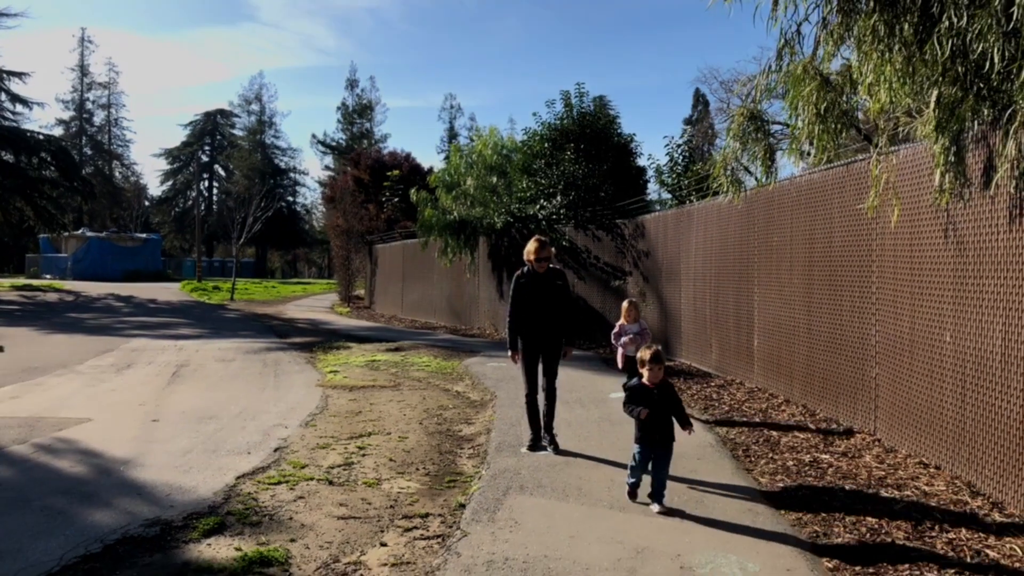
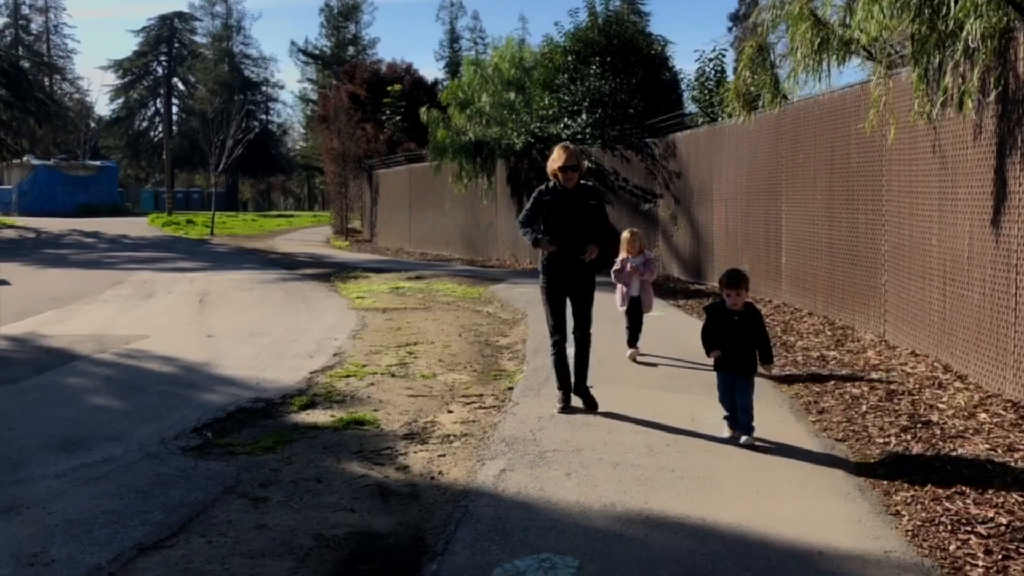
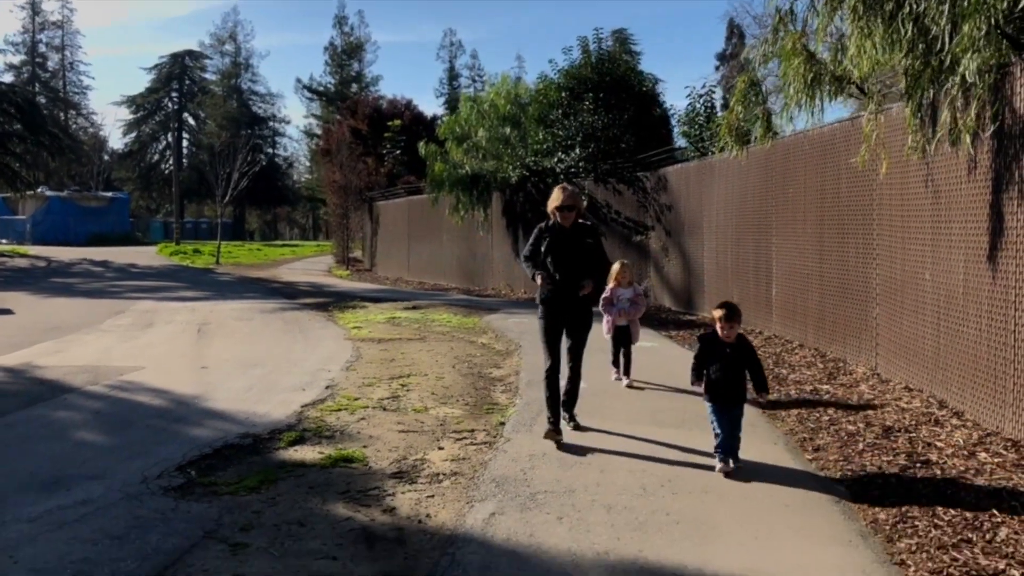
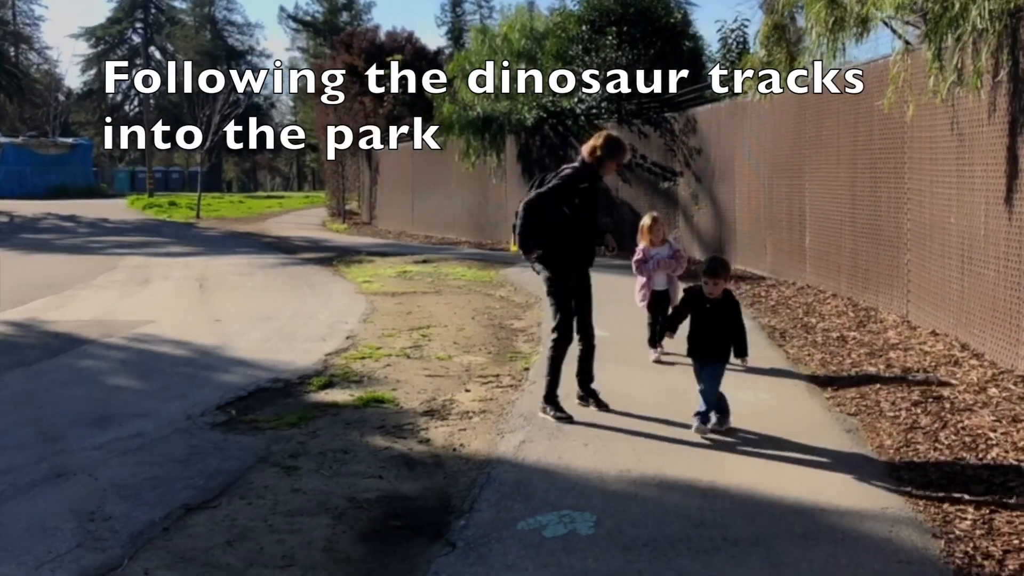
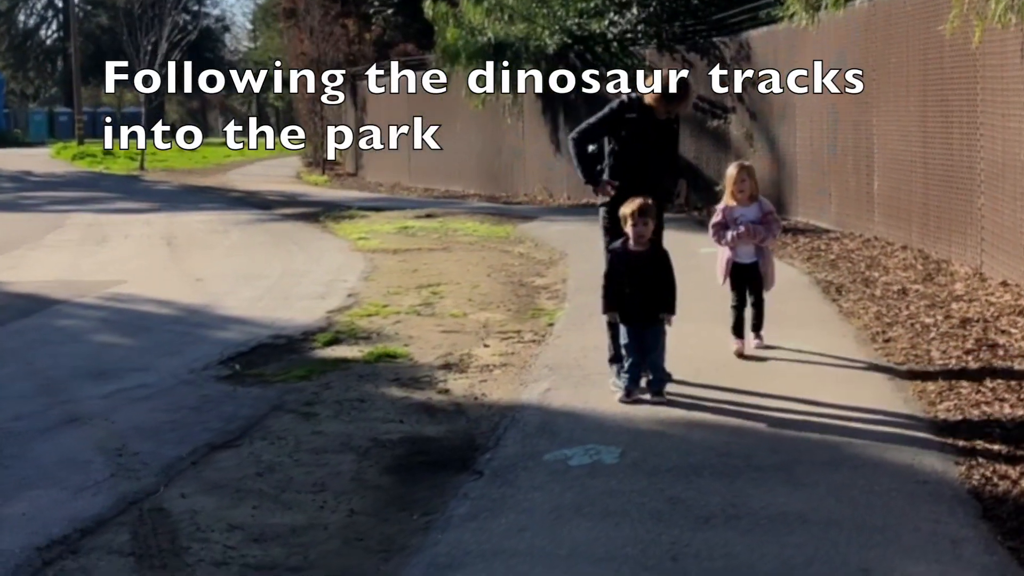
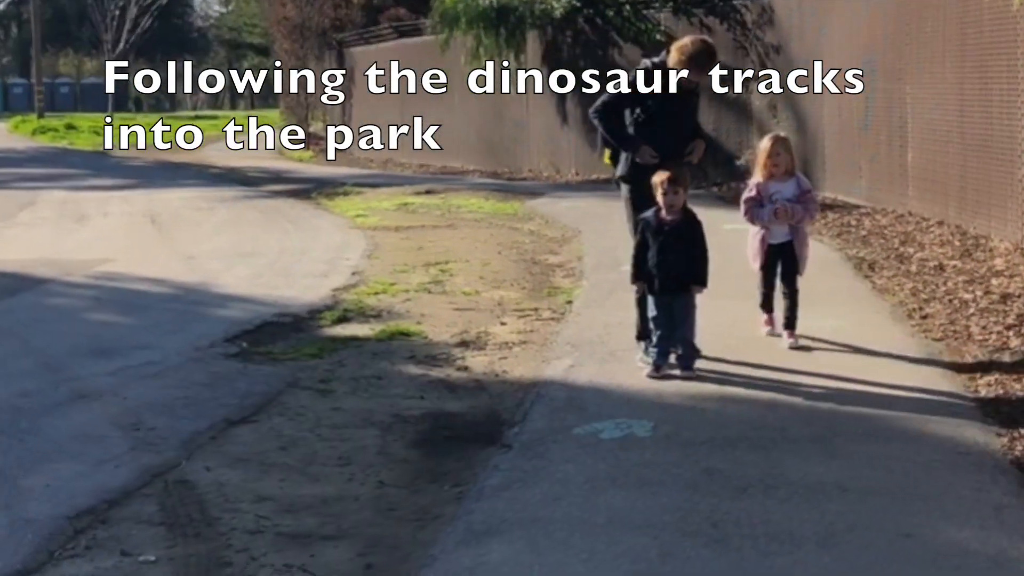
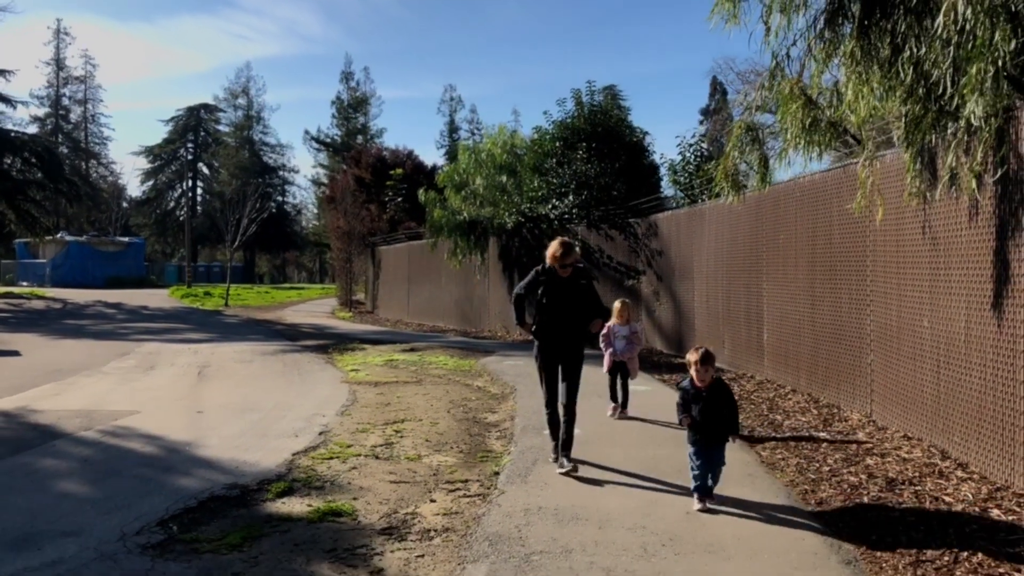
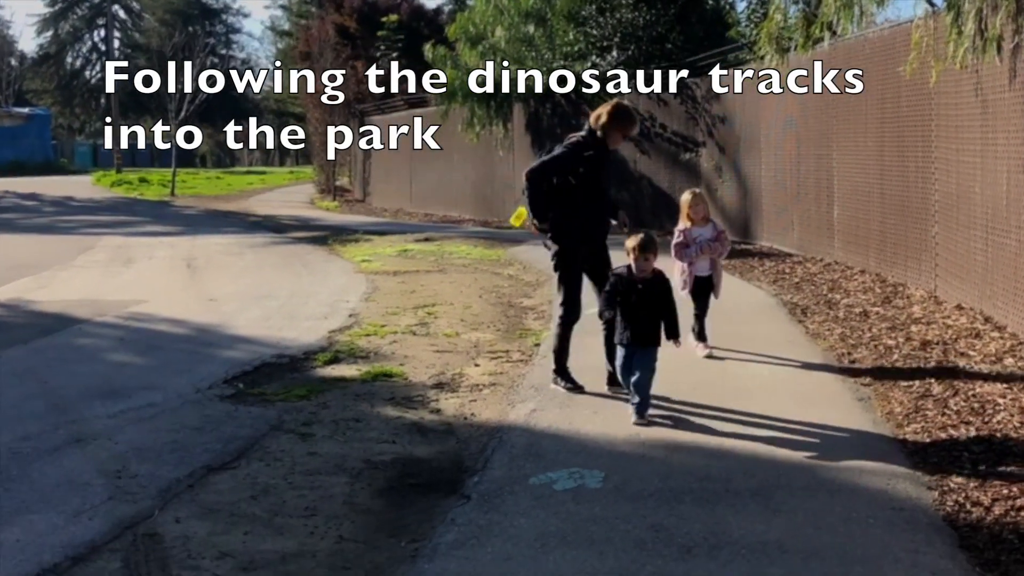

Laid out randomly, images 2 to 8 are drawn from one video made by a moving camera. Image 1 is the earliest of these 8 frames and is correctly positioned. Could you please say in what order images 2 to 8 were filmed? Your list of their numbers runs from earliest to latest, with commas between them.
7, 3, 2, 4, 8, 5, 6
